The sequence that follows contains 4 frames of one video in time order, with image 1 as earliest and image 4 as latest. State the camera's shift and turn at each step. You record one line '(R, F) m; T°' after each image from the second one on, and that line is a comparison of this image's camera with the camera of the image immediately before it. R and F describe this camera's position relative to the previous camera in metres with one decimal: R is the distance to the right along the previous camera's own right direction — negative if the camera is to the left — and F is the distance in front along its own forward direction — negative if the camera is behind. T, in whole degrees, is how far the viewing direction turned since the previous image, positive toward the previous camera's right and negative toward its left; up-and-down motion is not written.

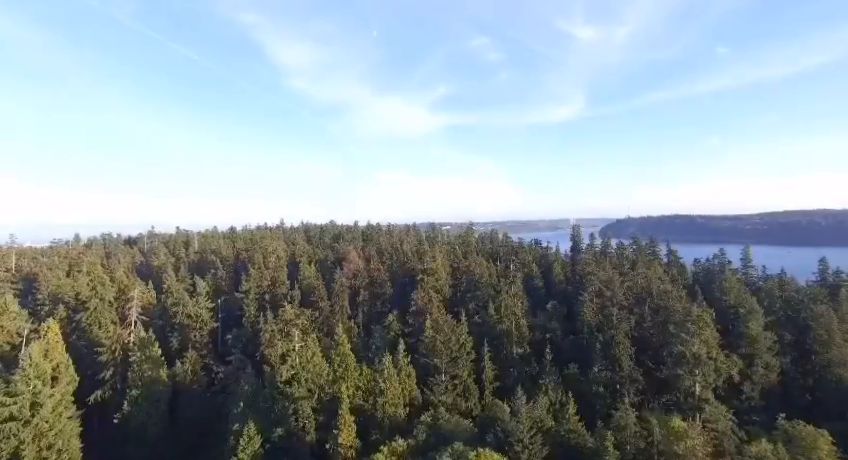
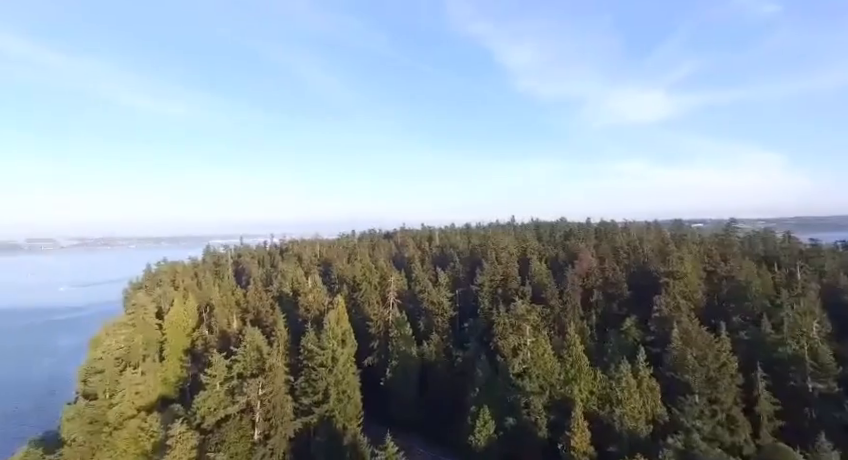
(-2.6, -0.8) m; -28°
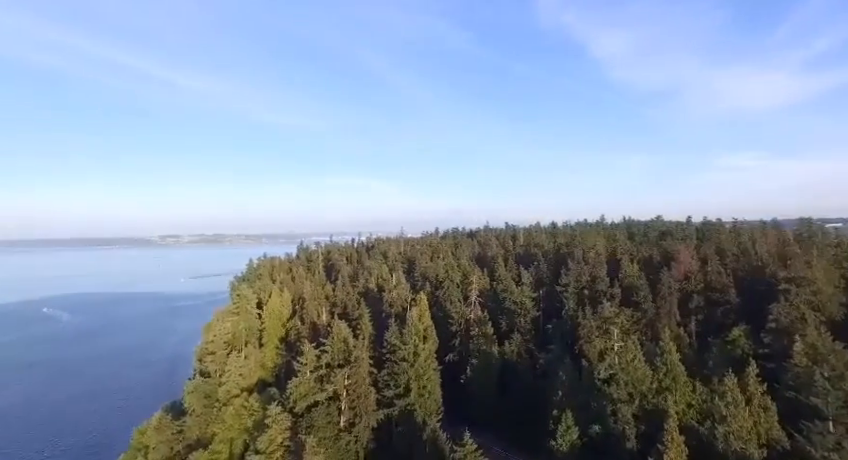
(-0.2, -0.6) m; -11°
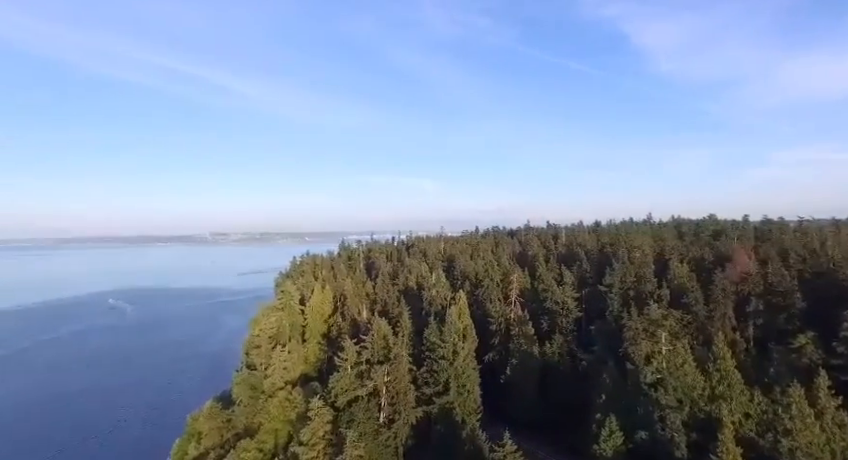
(-0.1, -0.3) m; -6°
